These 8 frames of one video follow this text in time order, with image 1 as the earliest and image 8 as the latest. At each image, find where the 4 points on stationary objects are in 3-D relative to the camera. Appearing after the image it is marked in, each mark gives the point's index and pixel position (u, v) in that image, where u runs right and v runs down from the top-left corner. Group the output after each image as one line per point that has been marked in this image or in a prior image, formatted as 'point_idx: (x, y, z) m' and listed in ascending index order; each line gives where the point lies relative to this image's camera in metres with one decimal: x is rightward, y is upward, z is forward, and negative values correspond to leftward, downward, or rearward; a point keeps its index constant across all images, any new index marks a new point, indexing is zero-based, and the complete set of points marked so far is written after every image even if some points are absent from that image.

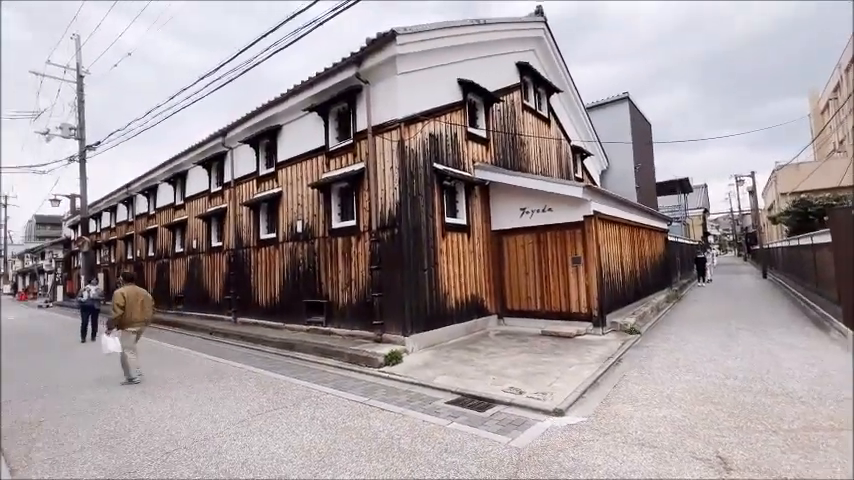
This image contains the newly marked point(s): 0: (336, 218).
0: (-2.4, +0.6, +10.6) m
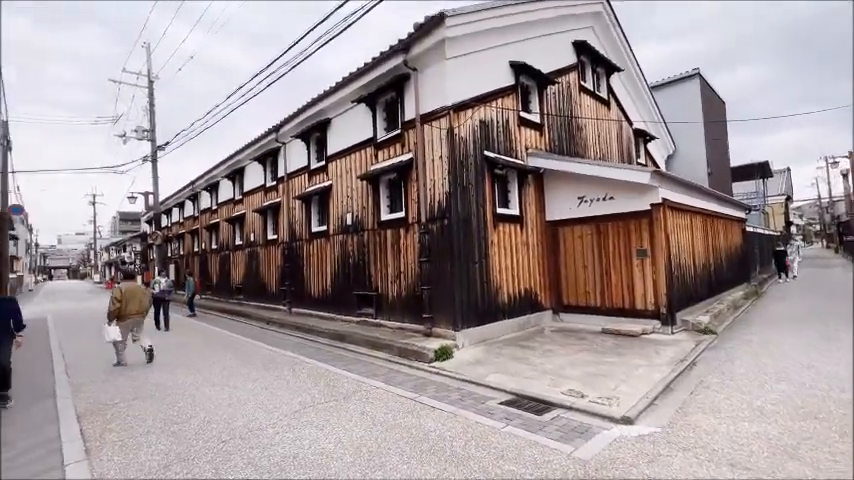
0: (-1.1, +0.8, +10.5) m
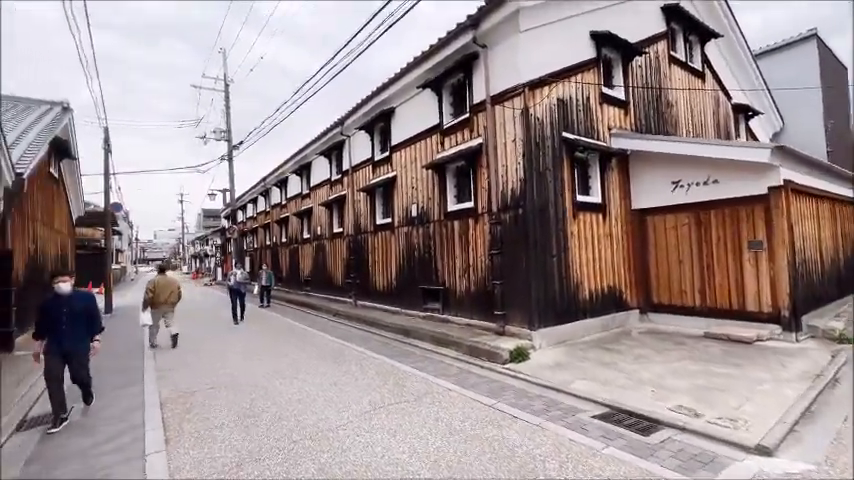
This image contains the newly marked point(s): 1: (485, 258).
0: (+0.6, +1.0, +9.9) m
1: (+1.3, -0.4, +8.9) m
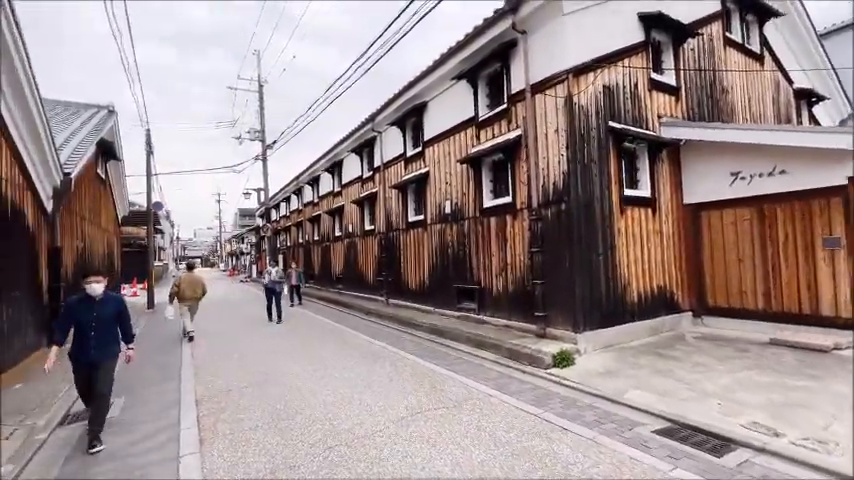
0: (+1.5, +1.1, +9.5) m
1: (+2.1, -0.3, +8.4) m
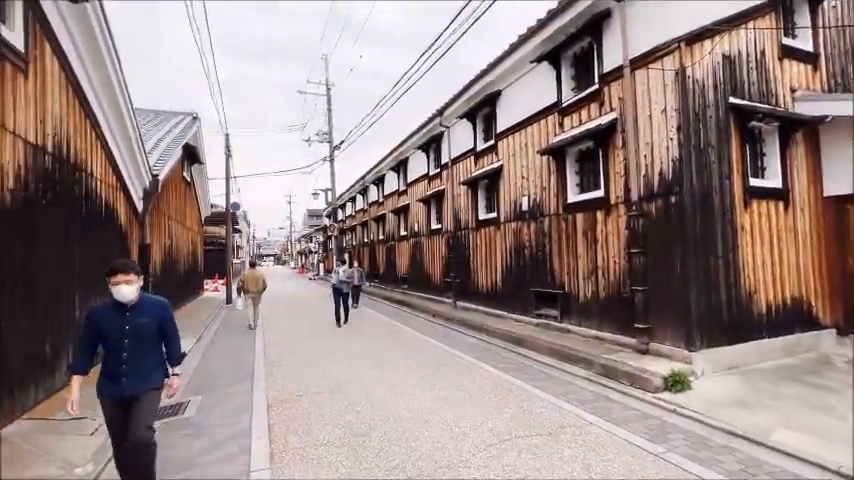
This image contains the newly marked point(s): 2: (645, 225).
0: (+3.1, +1.1, +8.5) m
1: (+3.5, -0.3, +7.3) m
2: (+3.7, +0.3, +6.8) m
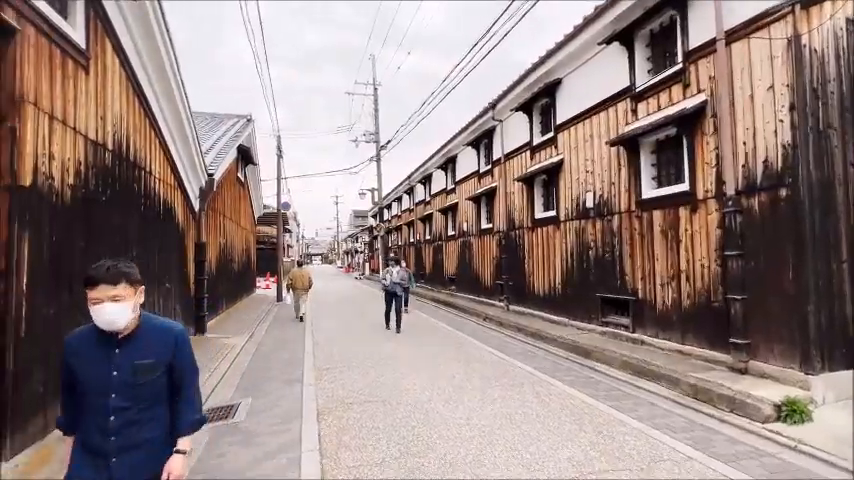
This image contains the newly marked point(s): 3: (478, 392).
0: (+4.2, +1.1, +7.6) m
1: (+4.5, -0.3, +6.4) m
2: (+4.6, +0.3, +5.8) m
3: (+0.8, -2.3, +6.1) m
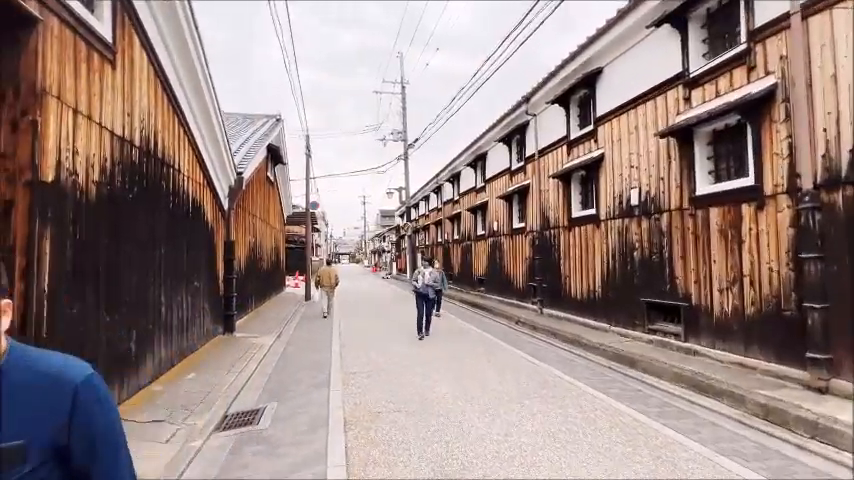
0: (+4.8, +1.1, +6.9) m
1: (+5.0, -0.3, +5.7) m
2: (+5.1, +0.3, +5.1) m
3: (+1.2, -2.3, +5.6) m
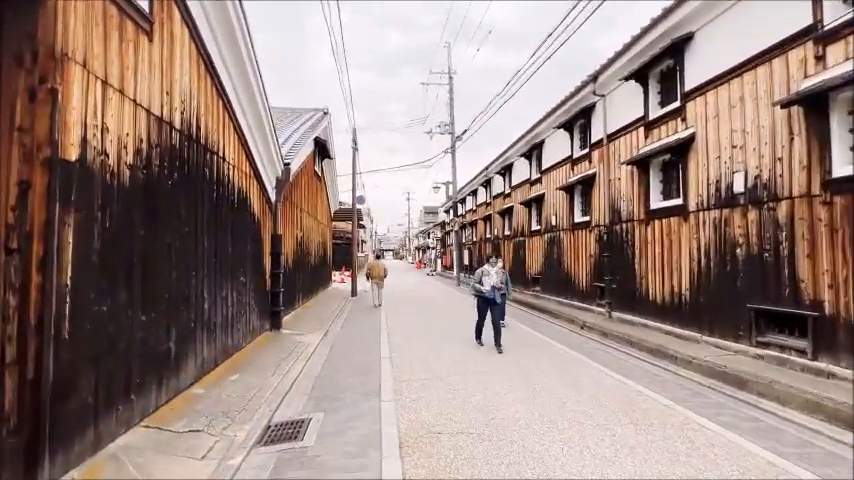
0: (+5.7, +1.1, +5.4) m
1: (+5.8, -0.3, +4.2) m
2: (+5.8, +0.3, +3.7) m
3: (+2.0, -2.2, +4.6) m
